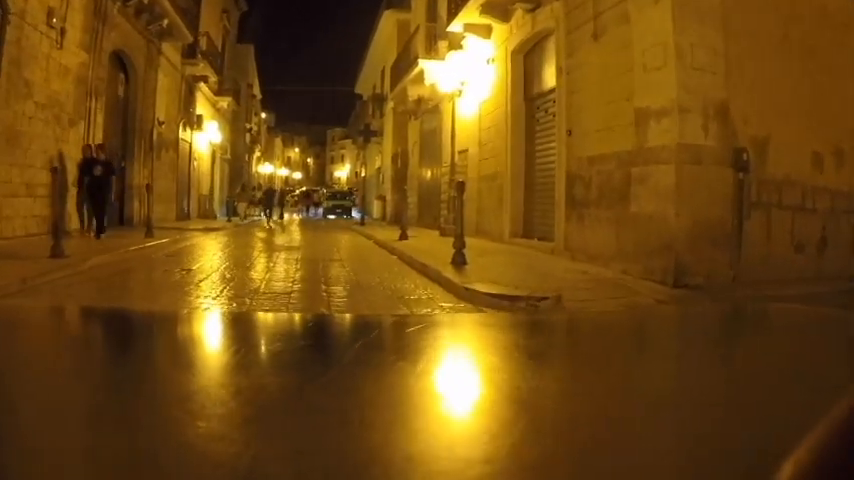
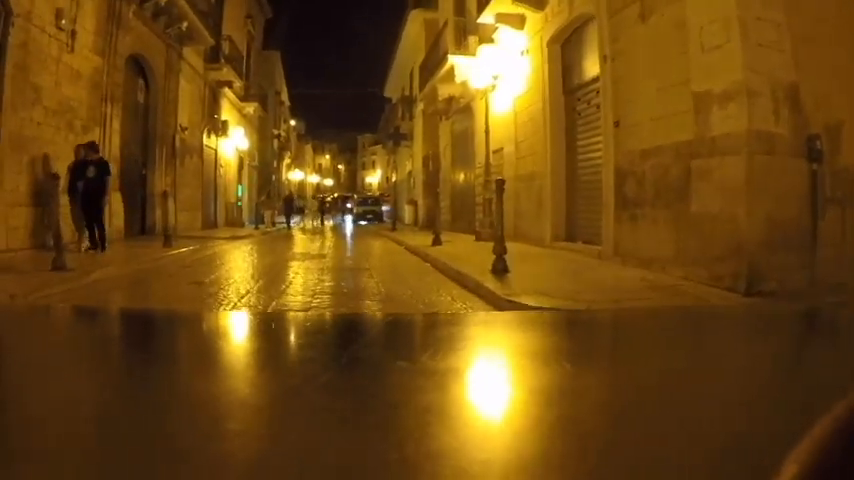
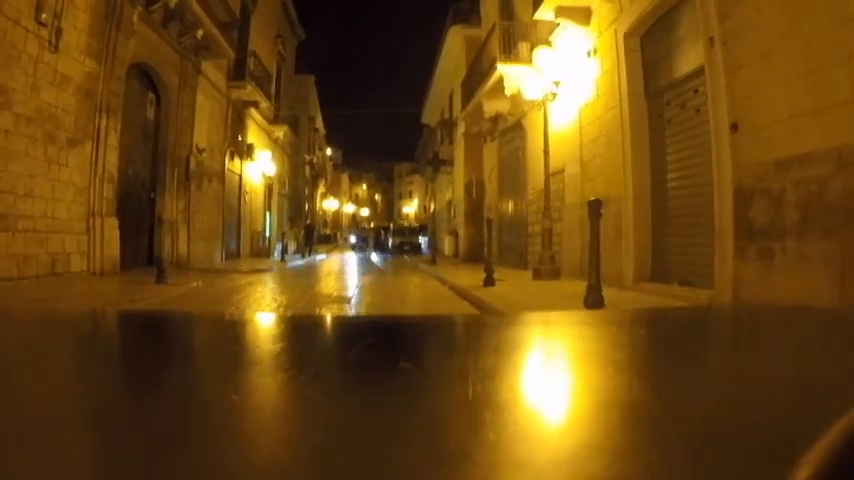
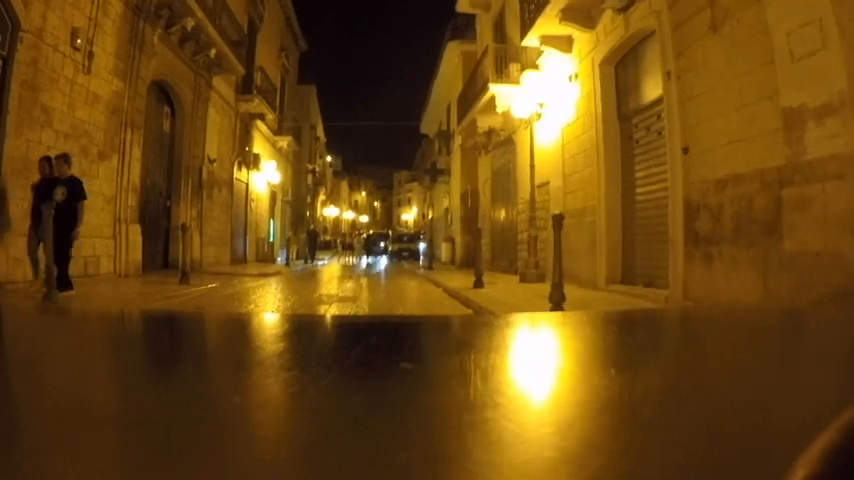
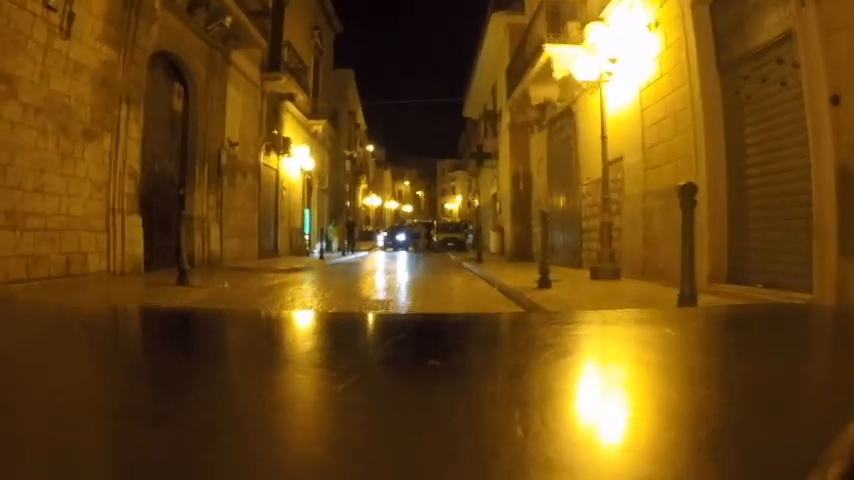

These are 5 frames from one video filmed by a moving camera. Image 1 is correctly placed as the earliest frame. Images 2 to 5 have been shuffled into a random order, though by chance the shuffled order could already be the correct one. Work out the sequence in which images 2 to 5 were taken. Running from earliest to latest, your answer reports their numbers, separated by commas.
2, 4, 3, 5
